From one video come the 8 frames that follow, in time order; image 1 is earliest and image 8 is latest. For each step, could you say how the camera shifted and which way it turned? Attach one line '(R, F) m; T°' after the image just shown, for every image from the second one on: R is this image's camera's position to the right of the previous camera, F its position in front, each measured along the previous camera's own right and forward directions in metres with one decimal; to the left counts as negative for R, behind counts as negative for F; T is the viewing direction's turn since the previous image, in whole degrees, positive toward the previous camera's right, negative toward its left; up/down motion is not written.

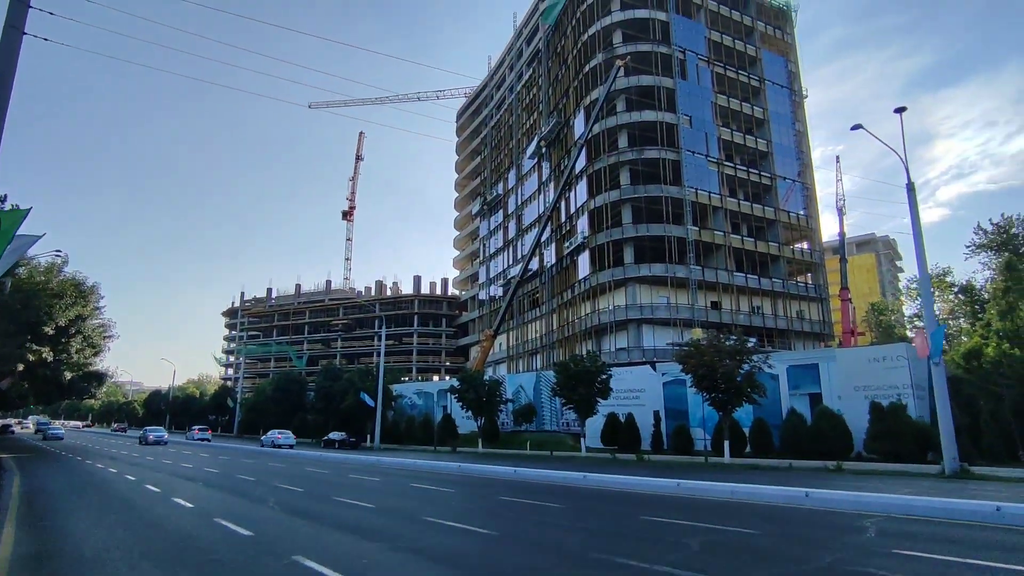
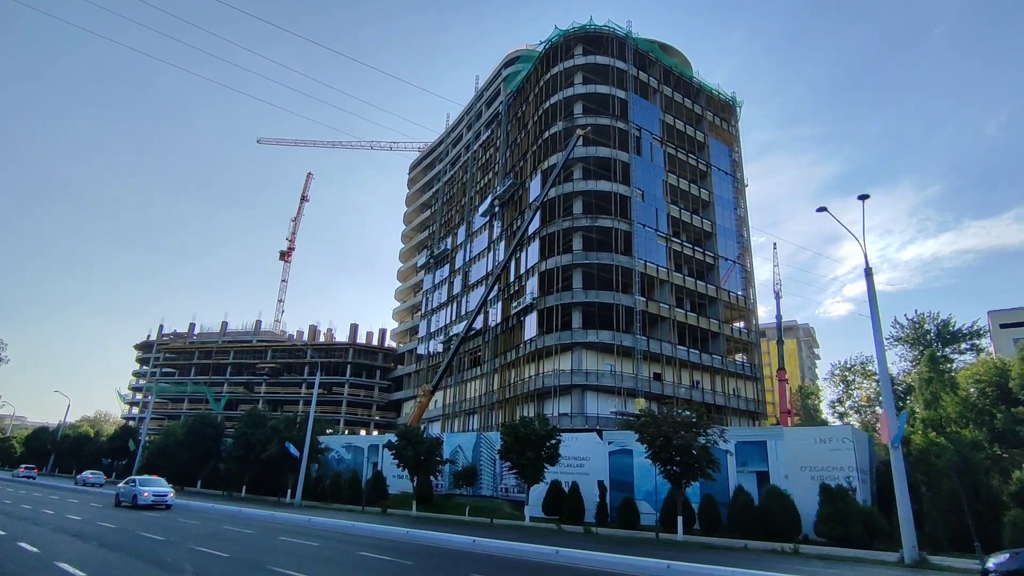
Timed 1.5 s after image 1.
(-1.2, +0.9) m; +6°
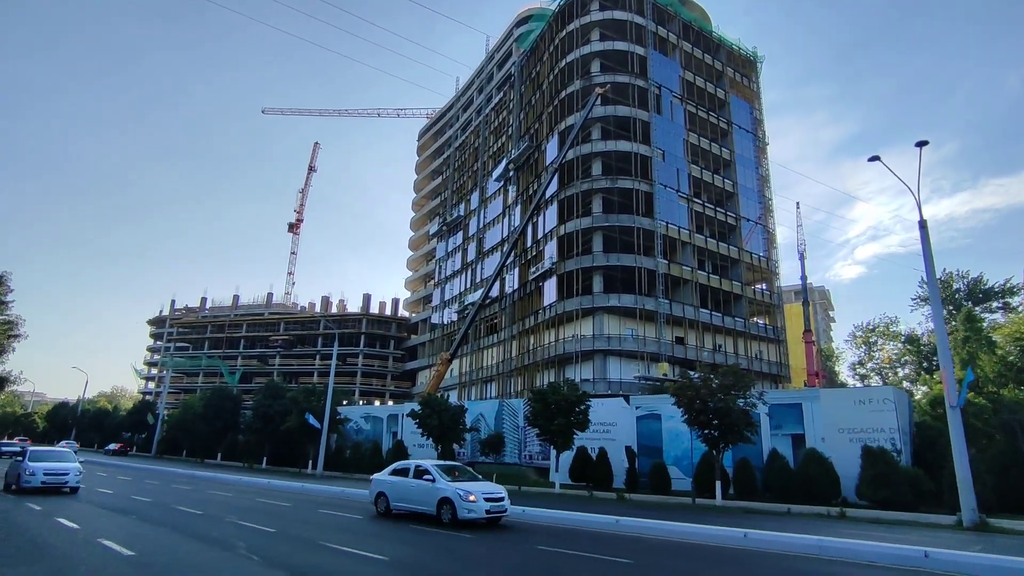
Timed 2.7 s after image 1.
(-0.9, +1.0) m; -1°
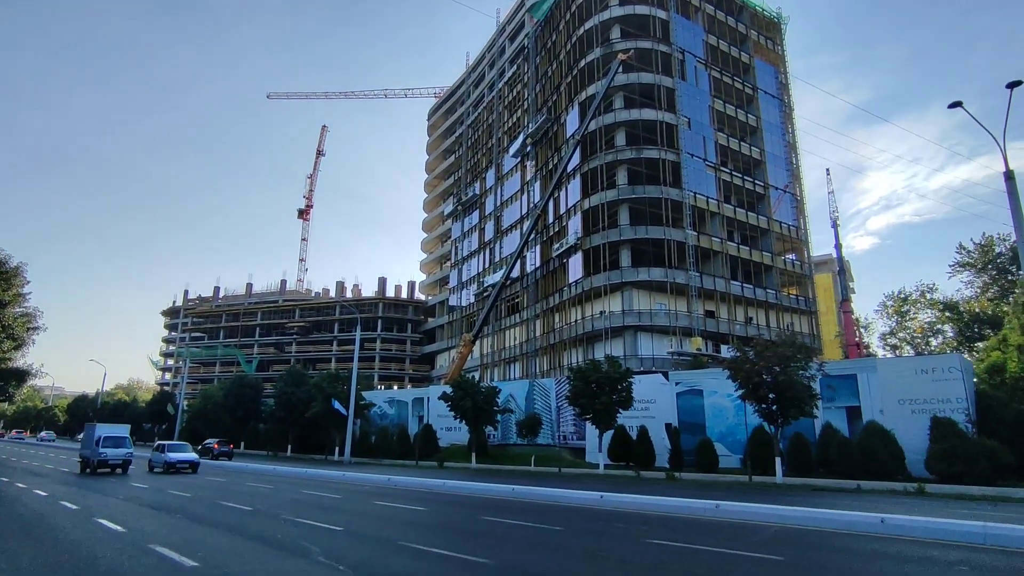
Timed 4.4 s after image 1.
(-1.3, +1.4) m; -1°
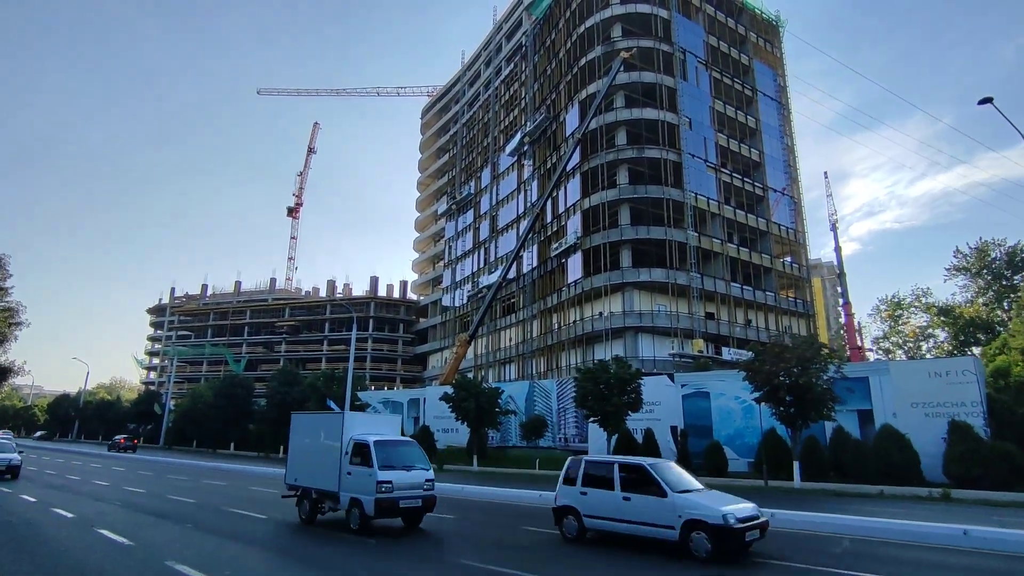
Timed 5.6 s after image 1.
(-0.9, +0.7) m; +1°
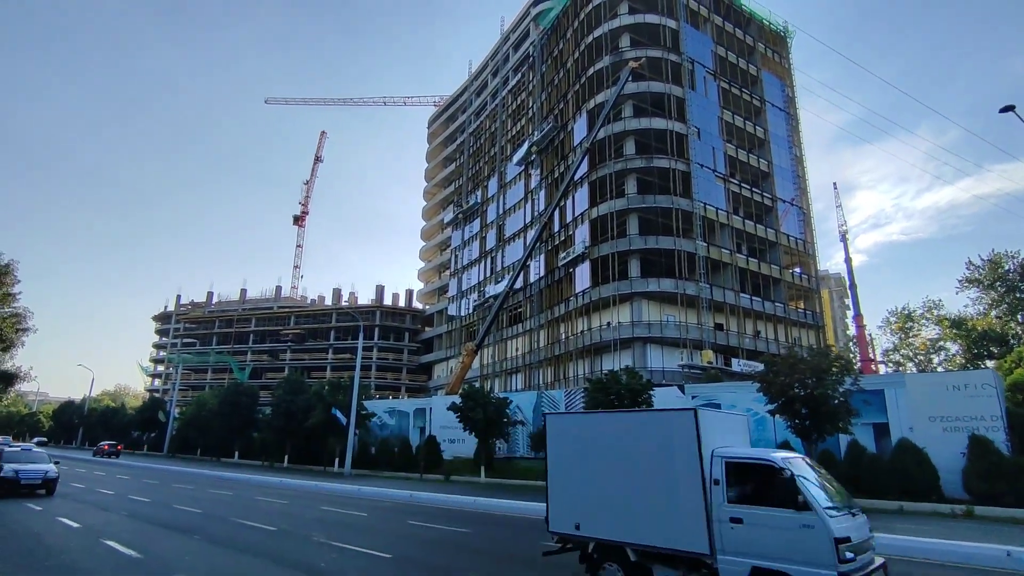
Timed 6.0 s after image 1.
(-0.3, +0.3) m; 0°
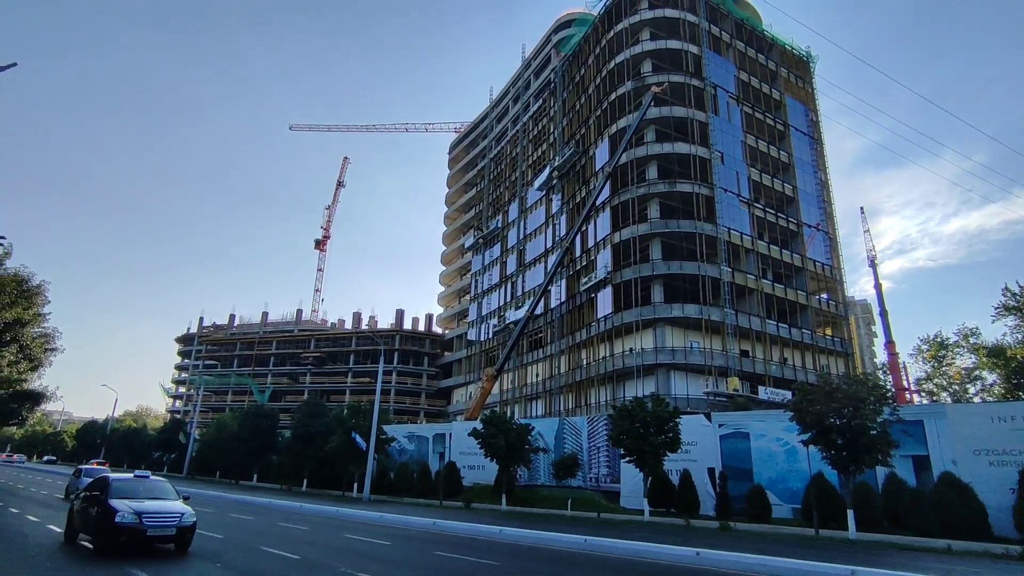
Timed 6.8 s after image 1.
(-0.3, +0.3) m; -2°
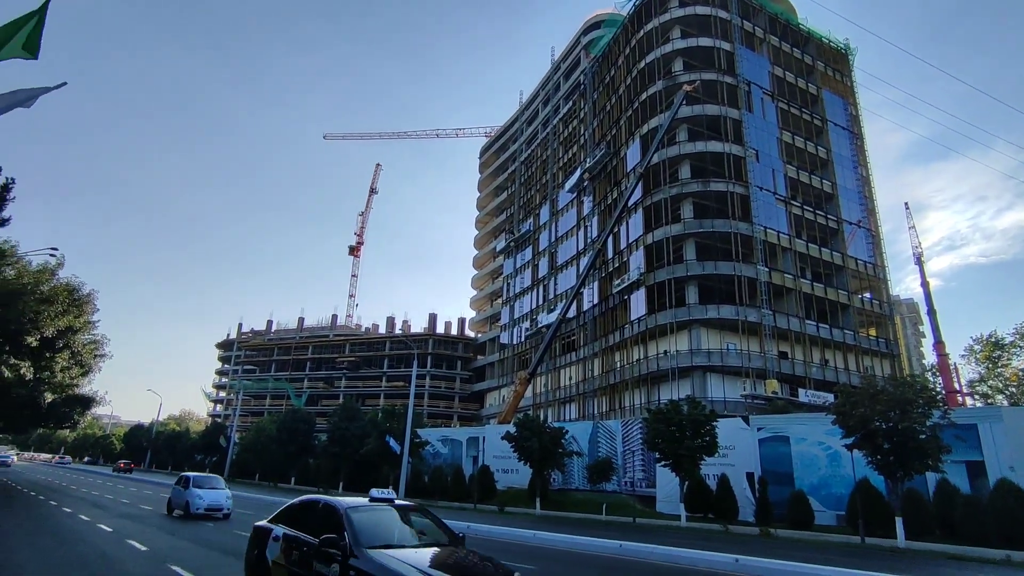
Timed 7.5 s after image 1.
(0.0, +0.1) m; -3°
